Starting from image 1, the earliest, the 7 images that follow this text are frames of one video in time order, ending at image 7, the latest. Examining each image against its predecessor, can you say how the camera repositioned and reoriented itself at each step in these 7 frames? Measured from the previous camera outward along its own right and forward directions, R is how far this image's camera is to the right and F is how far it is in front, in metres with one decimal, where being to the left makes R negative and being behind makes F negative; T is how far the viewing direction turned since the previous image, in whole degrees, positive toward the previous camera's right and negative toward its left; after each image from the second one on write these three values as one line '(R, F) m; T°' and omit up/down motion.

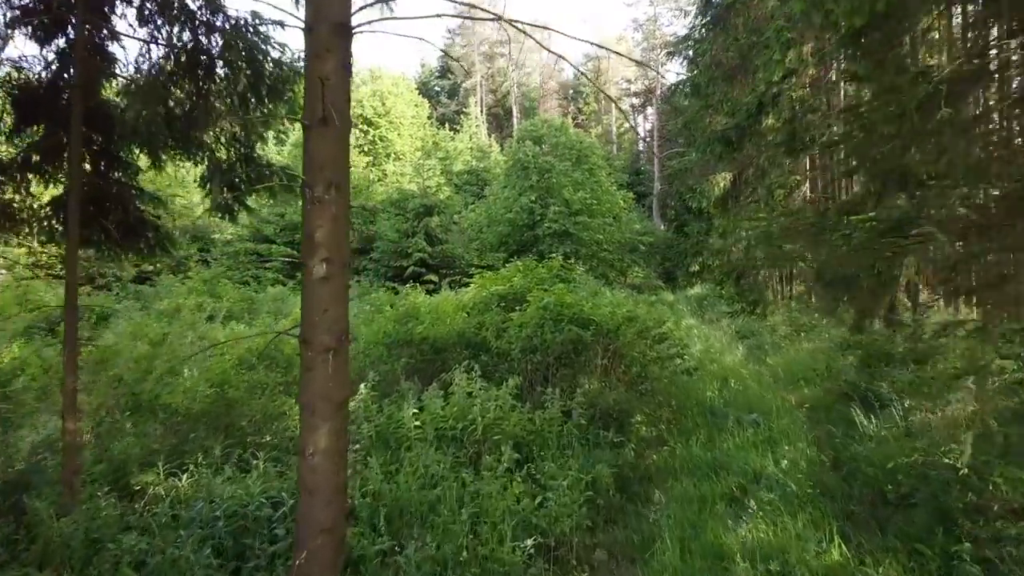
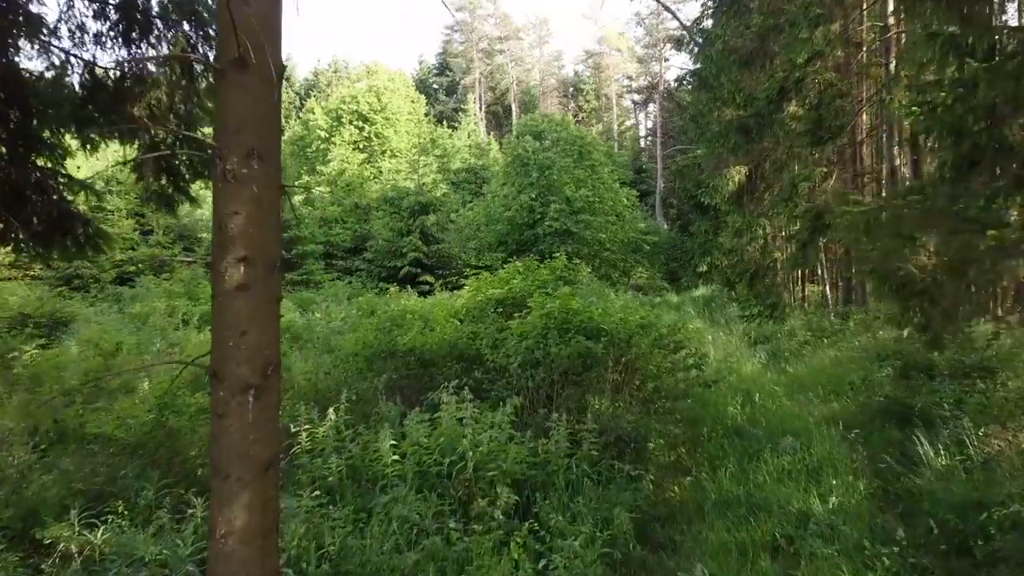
(0.0, +0.9) m; 0°
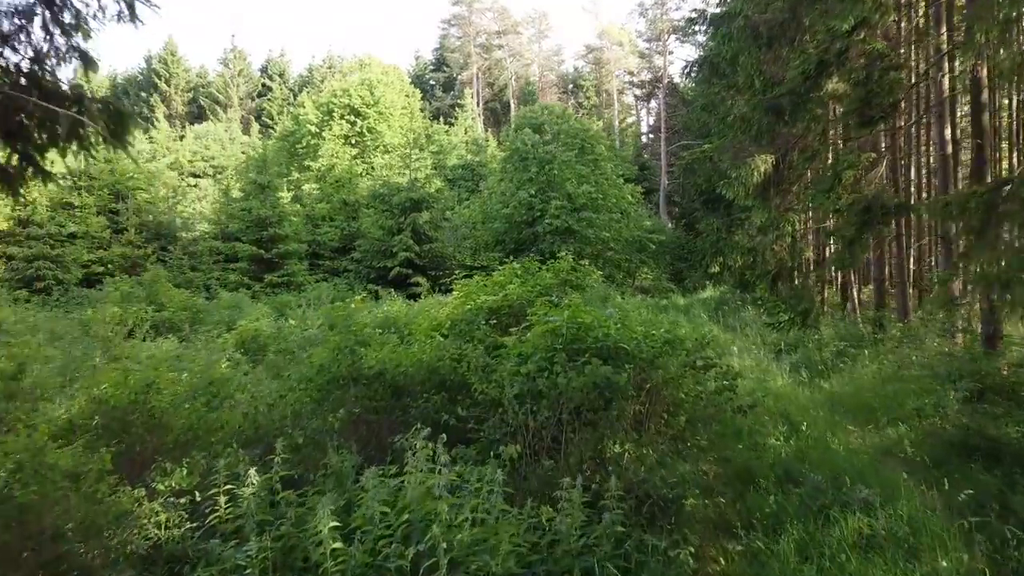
(0.0, +1.3) m; 0°
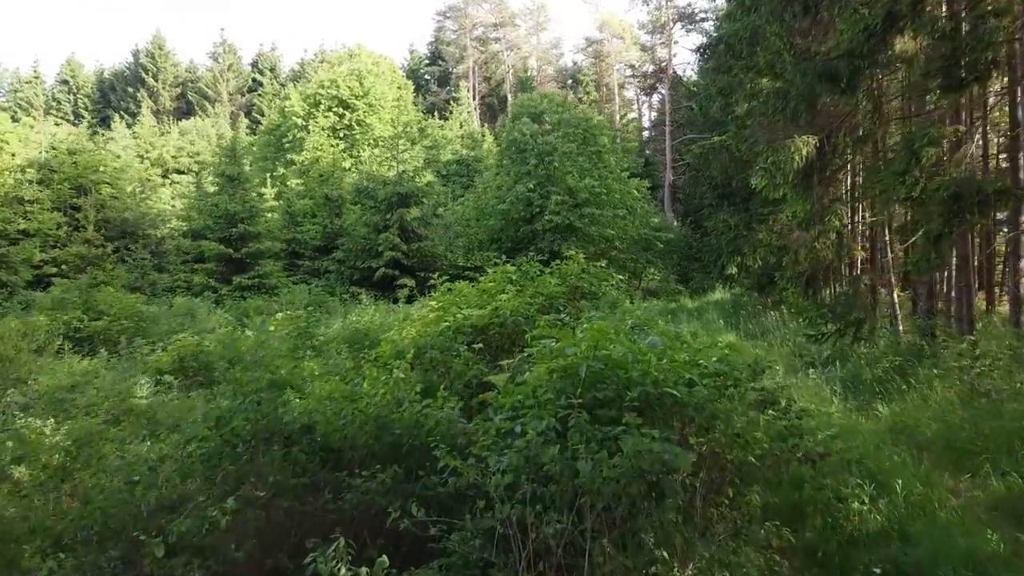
(0.0, +1.6) m; 0°
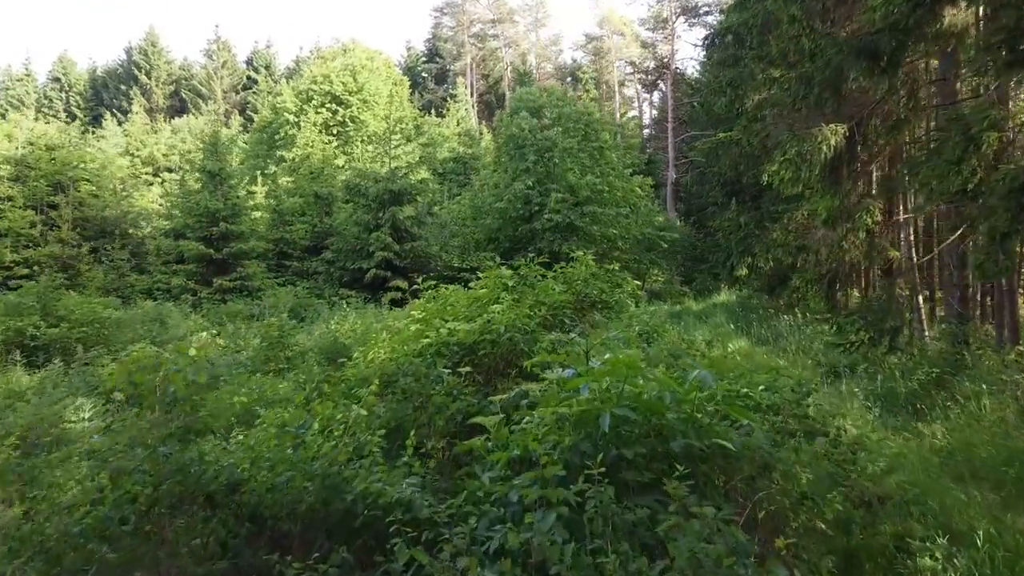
(0.0, +0.8) m; 0°
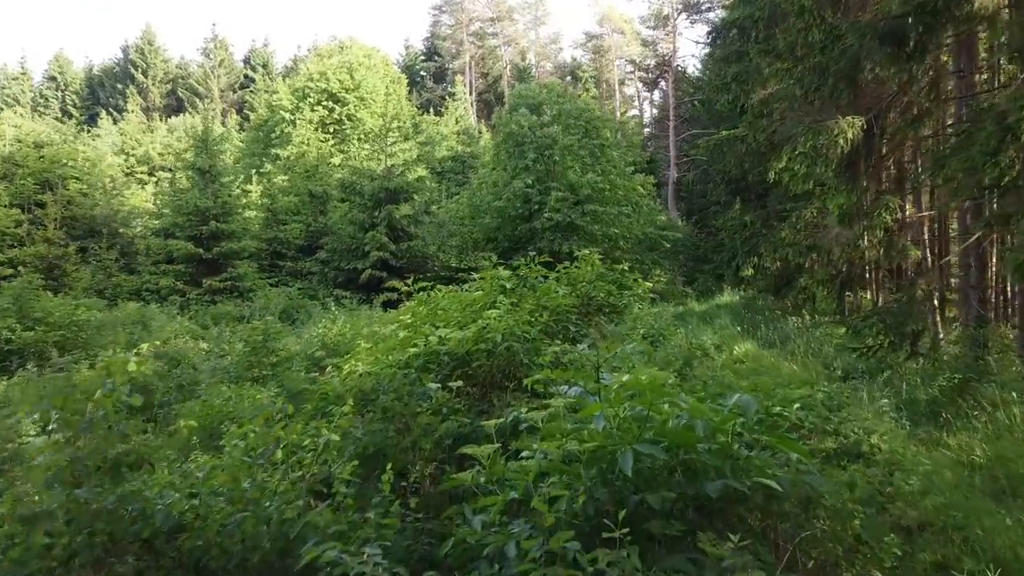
(0.0, +0.4) m; 0°
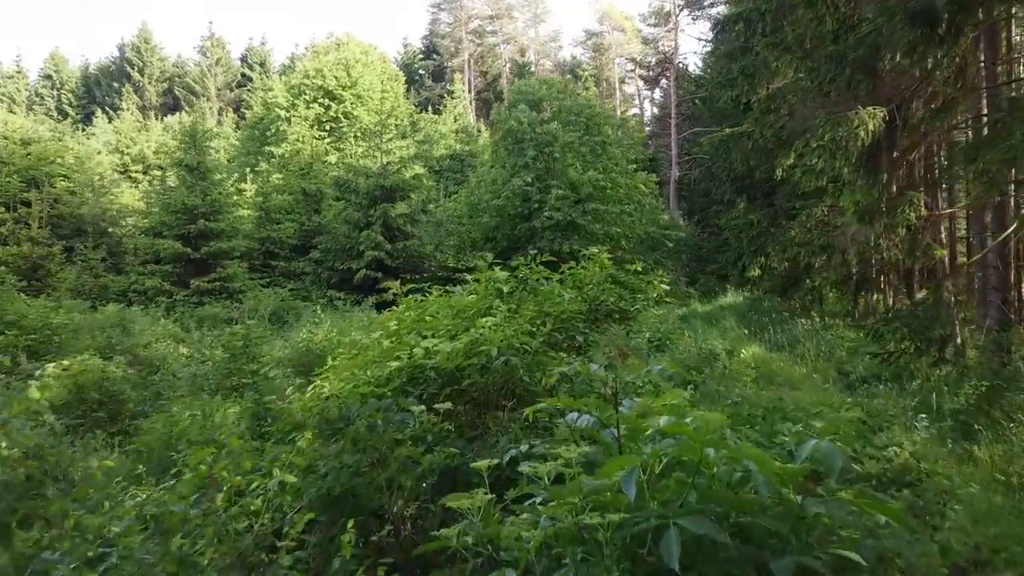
(0.0, +0.5) m; 0°
